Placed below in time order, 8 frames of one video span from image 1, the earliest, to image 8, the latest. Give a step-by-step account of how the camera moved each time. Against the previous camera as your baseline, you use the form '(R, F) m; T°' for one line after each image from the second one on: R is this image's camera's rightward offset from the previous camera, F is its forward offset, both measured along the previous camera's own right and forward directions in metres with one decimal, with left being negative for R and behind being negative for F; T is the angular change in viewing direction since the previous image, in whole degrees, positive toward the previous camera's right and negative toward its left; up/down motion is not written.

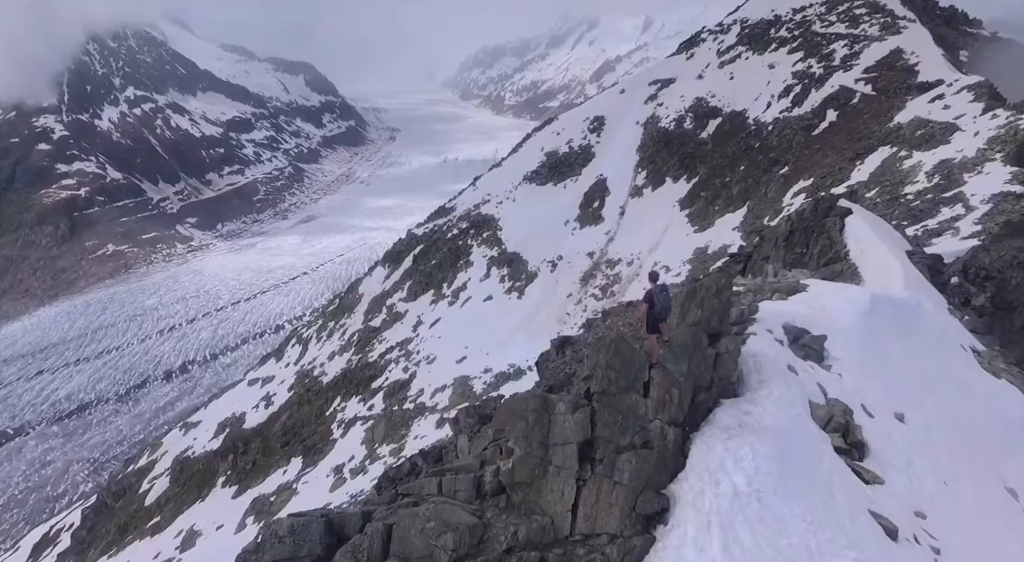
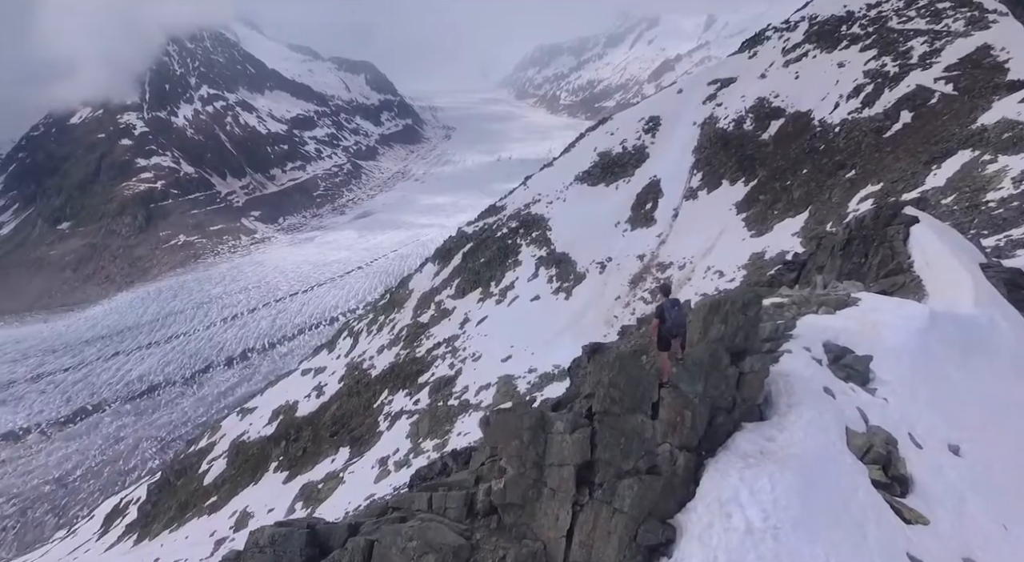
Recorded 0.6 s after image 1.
(+0.5, 0.0) m; -5°
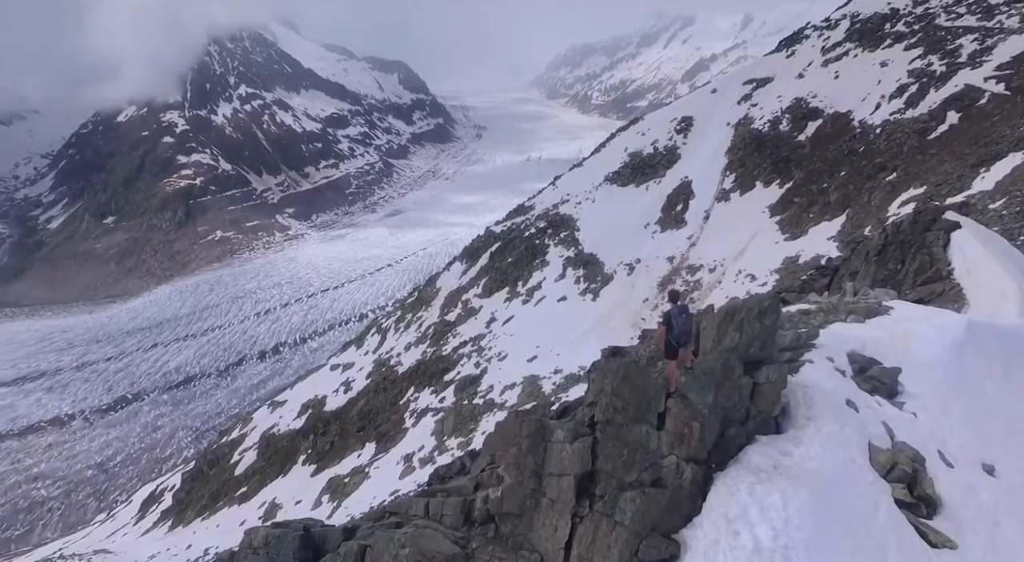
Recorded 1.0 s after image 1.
(+0.3, 0.0) m; -3°
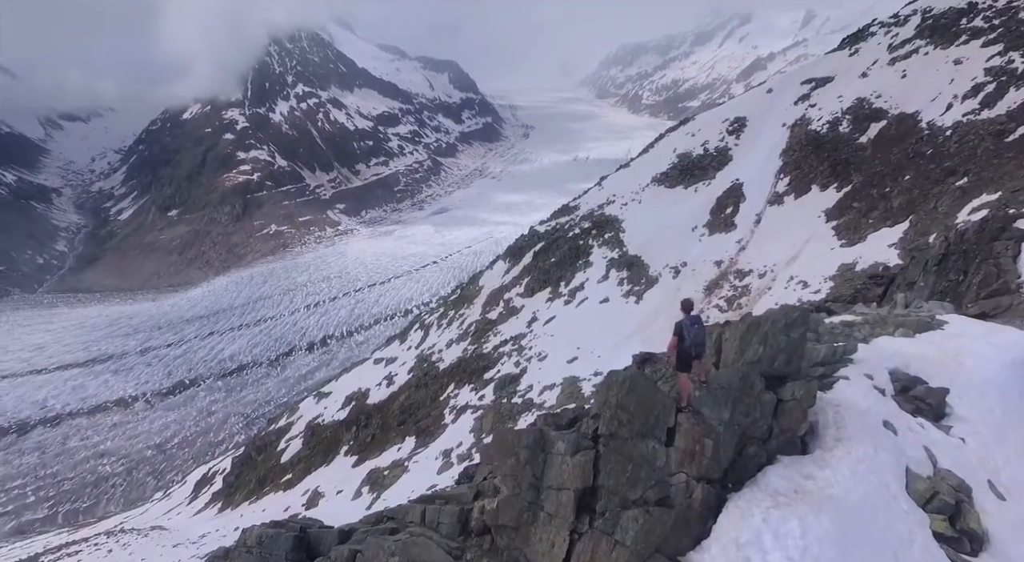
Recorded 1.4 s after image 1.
(+0.4, 0.0) m; -5°
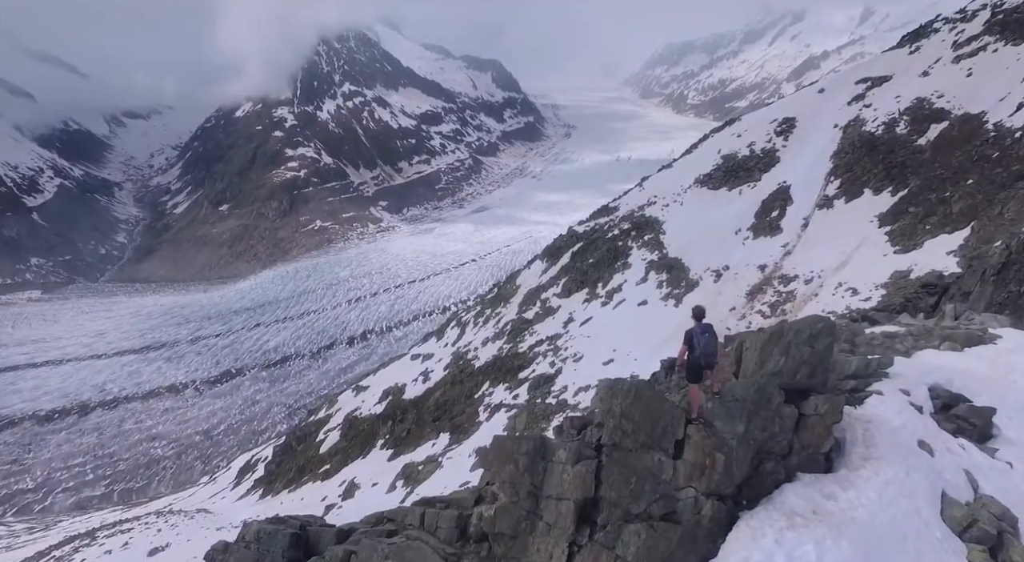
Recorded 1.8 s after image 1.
(+0.4, 0.0) m; -4°
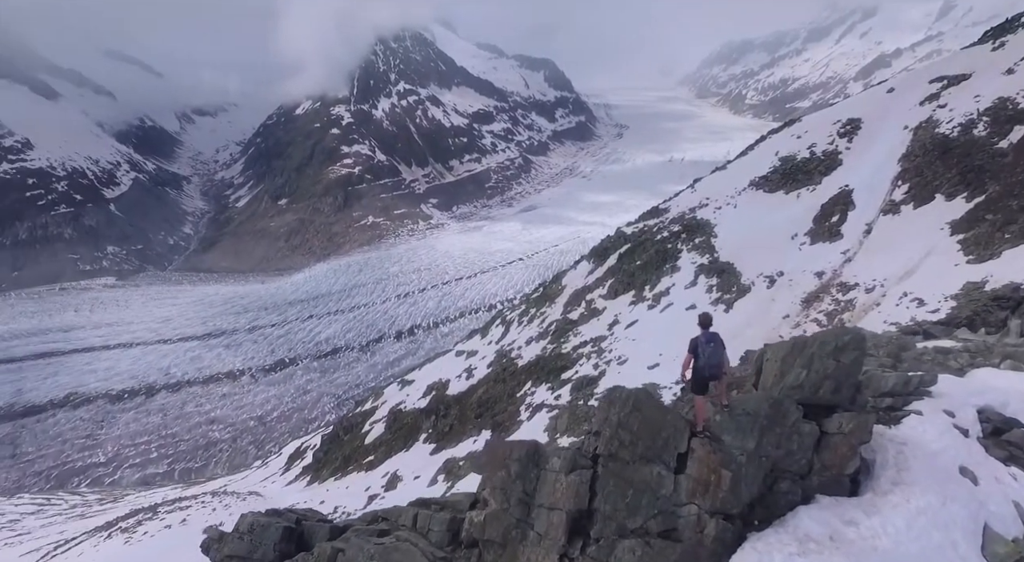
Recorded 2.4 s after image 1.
(+0.5, +0.1) m; -5°
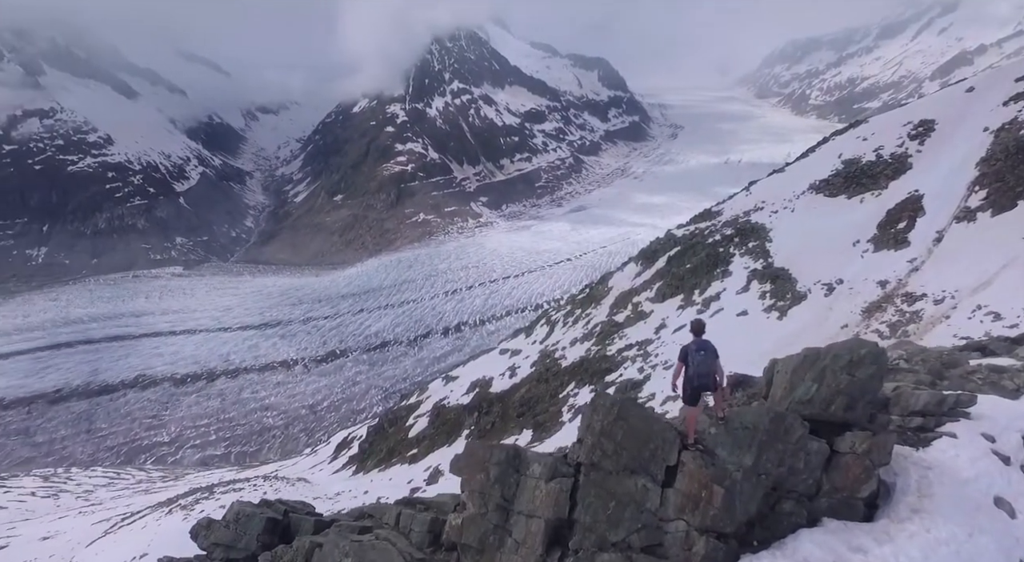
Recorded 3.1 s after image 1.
(+0.6, +0.1) m; -5°
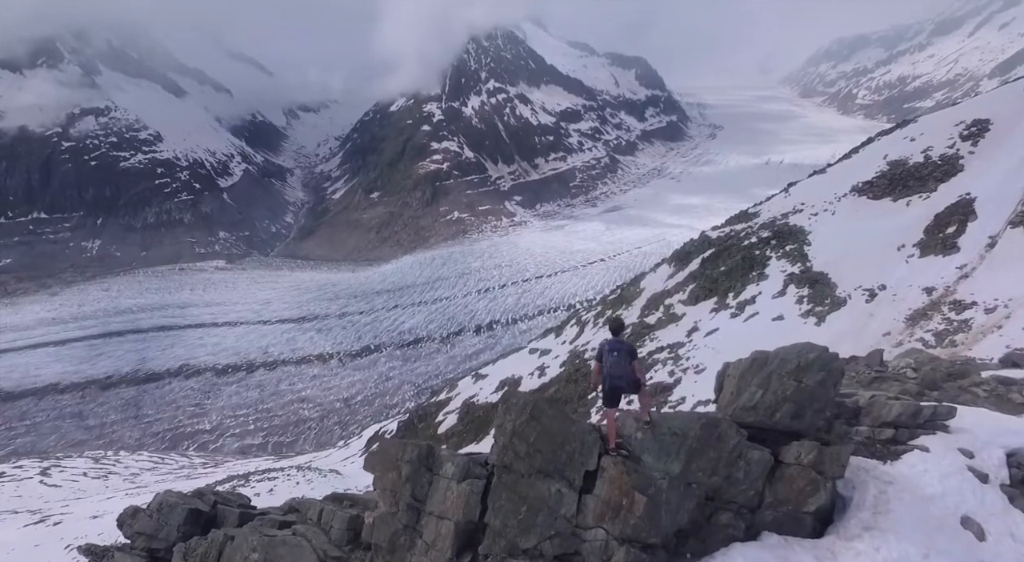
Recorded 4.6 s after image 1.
(+0.9, +0.2) m; -4°
